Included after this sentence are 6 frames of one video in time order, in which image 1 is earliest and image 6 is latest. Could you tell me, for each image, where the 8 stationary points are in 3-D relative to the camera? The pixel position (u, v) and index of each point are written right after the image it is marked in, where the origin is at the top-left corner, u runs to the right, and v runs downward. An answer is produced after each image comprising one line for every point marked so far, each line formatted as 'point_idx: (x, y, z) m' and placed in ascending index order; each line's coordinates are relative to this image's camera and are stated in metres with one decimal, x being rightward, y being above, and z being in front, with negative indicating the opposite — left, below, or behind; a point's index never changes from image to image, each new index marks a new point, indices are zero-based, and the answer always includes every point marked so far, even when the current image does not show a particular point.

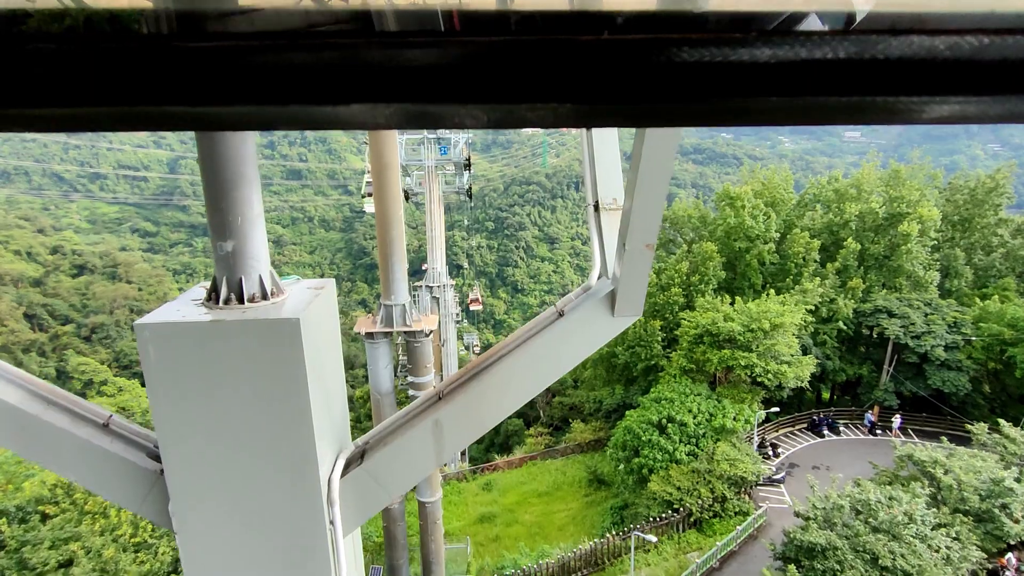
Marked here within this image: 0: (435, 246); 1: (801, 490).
0: (-2.1, +1.1, +14.9) m
1: (+8.9, -6.3, +16.2) m
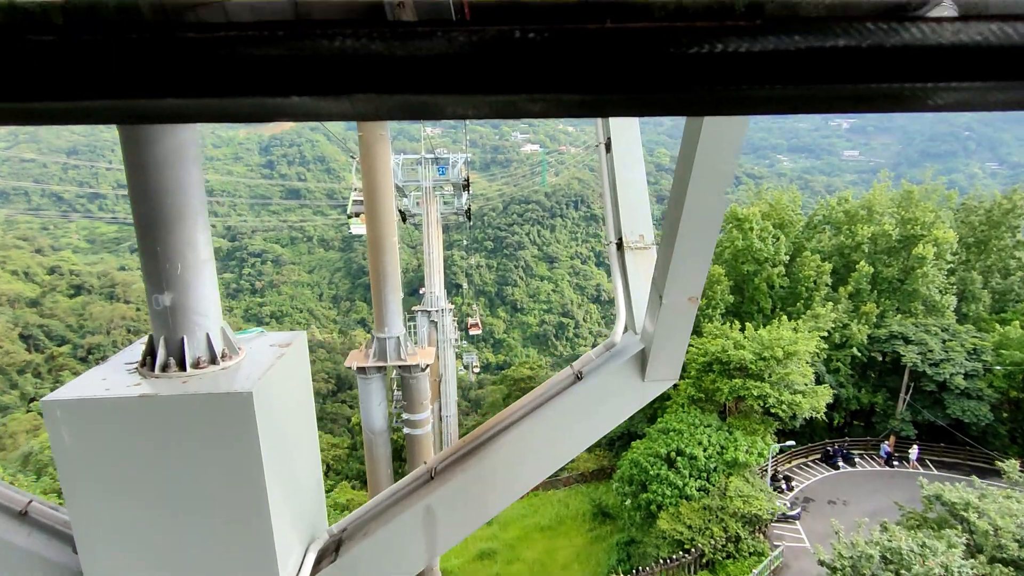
0: (-2.1, +0.5, +14.5) m
1: (+8.9, -7.0, +15.5) m
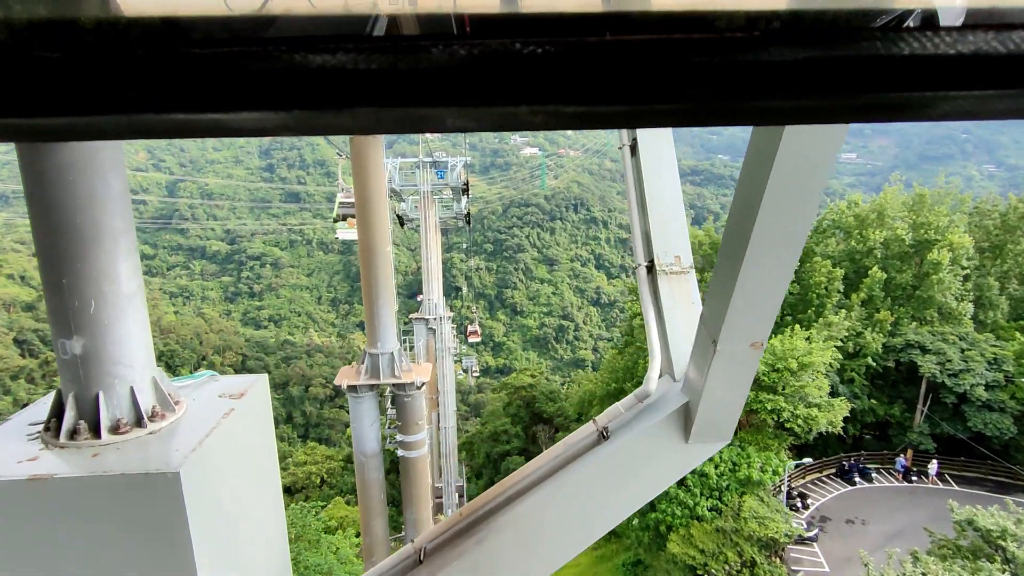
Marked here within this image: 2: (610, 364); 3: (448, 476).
0: (-2.1, +0.3, +14.1) m
1: (+8.9, -7.2, +15.1) m
2: (+2.6, -2.0, +14.3) m
3: (-1.7, -4.8, +14.1) m
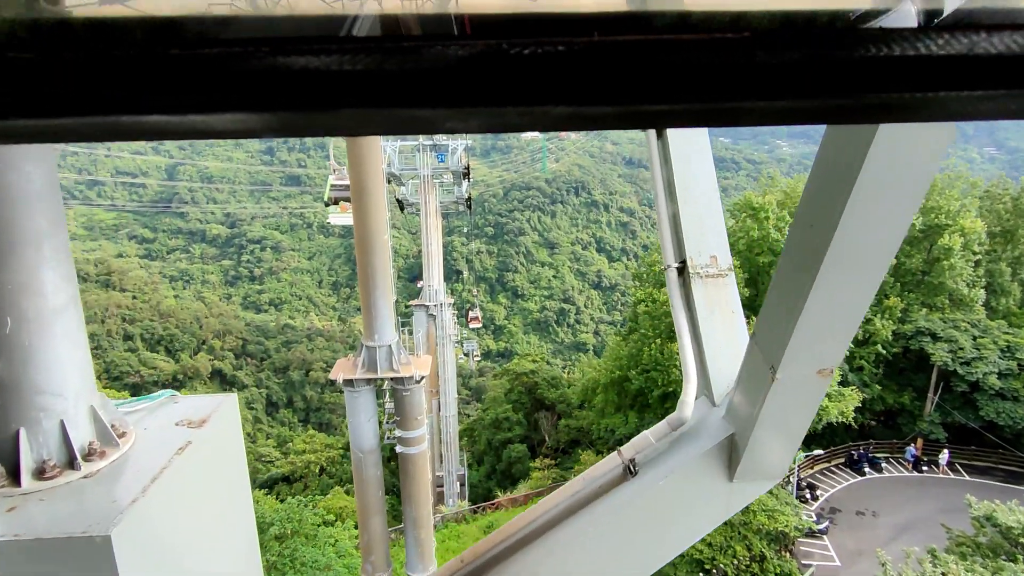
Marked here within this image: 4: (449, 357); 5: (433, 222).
0: (-2.0, +0.7, +13.8) m
1: (+9.0, -6.8, +15.0) m
2: (+2.7, -1.6, +14.1) m
3: (-1.6, -4.5, +13.9) m
4: (-1.6, -1.8, +14.0) m
5: (-2.0, +1.8, +13.8) m
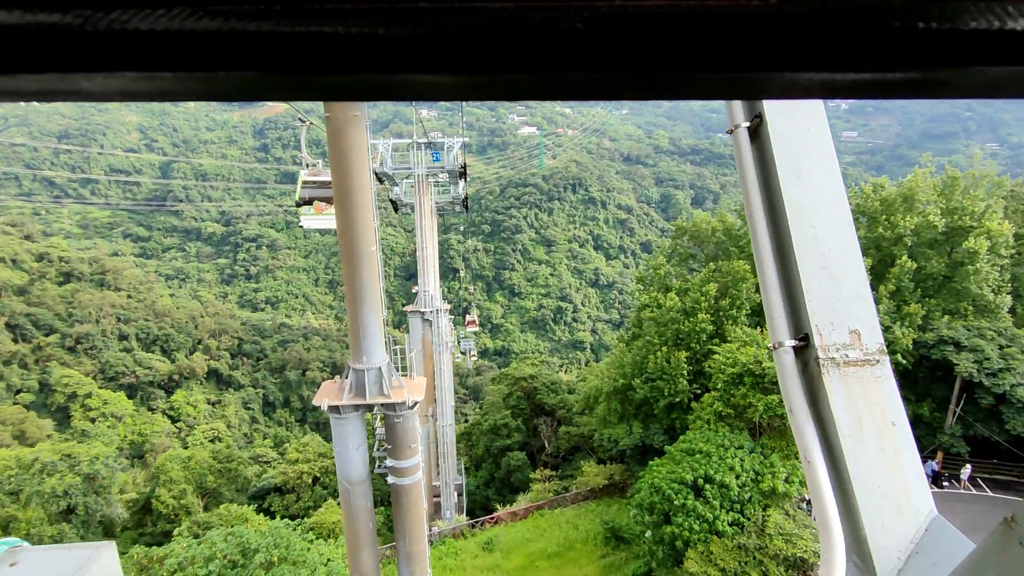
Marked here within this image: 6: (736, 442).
0: (-2.1, +0.6, +13.2) m
1: (+9.0, -6.9, +14.5) m
2: (+2.7, -1.7, +13.6) m
3: (-1.6, -4.6, +13.4) m
4: (-1.6, -1.9, +13.4) m
5: (-2.0, +1.6, +13.2) m
6: (+3.7, -2.5, +9.0) m
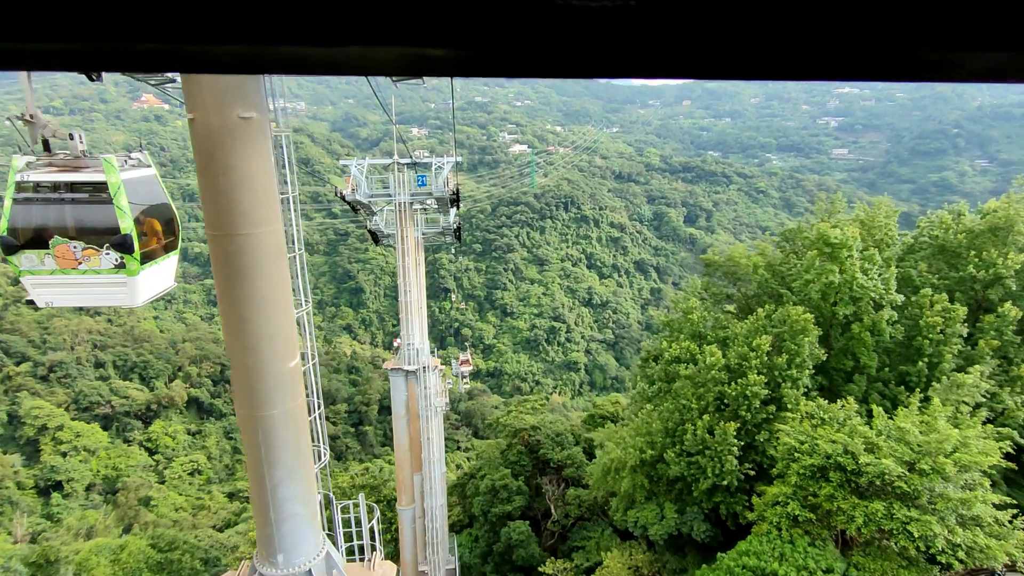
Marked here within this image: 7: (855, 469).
0: (-2.0, -0.4, +10.9) m
1: (+9.1, -7.8, +12.1) m
2: (+2.7, -2.7, +11.3) m
3: (-1.5, -5.6, +11.0) m
4: (-1.6, -2.9, +11.1) m
5: (-2.0, +0.6, +11.0) m
6: (+3.8, -3.4, +6.7) m
7: (+4.3, -2.3, +6.8) m
